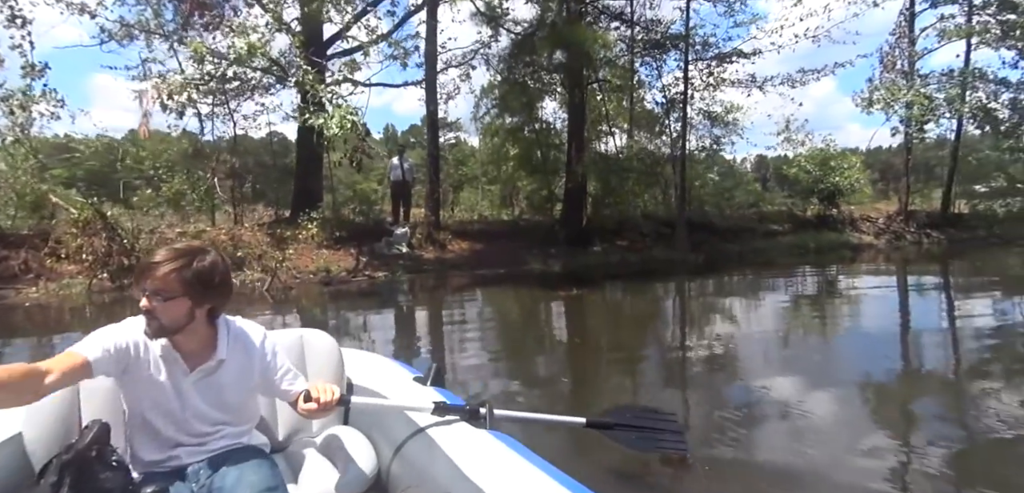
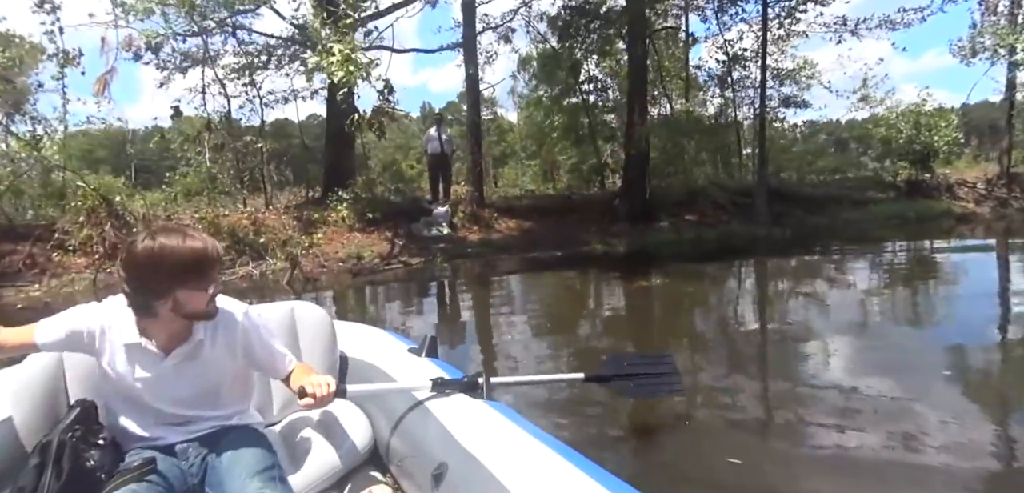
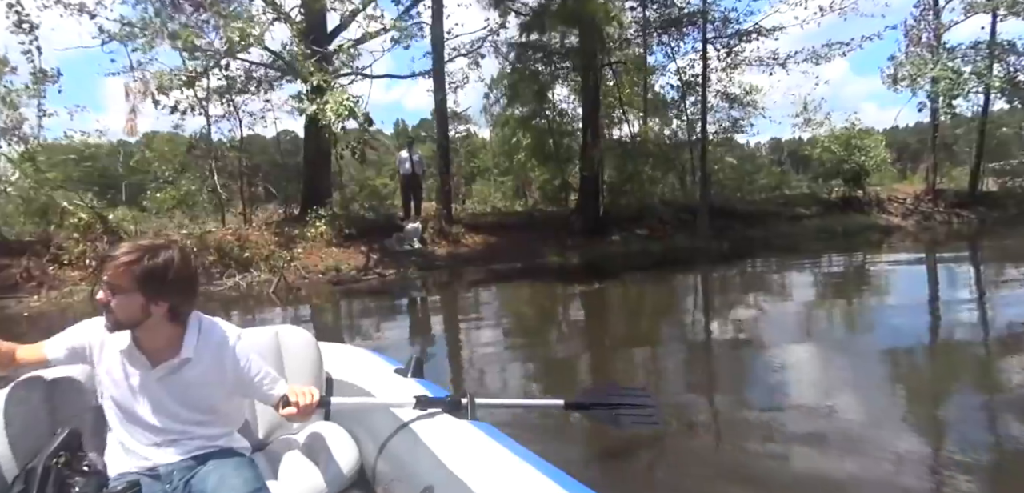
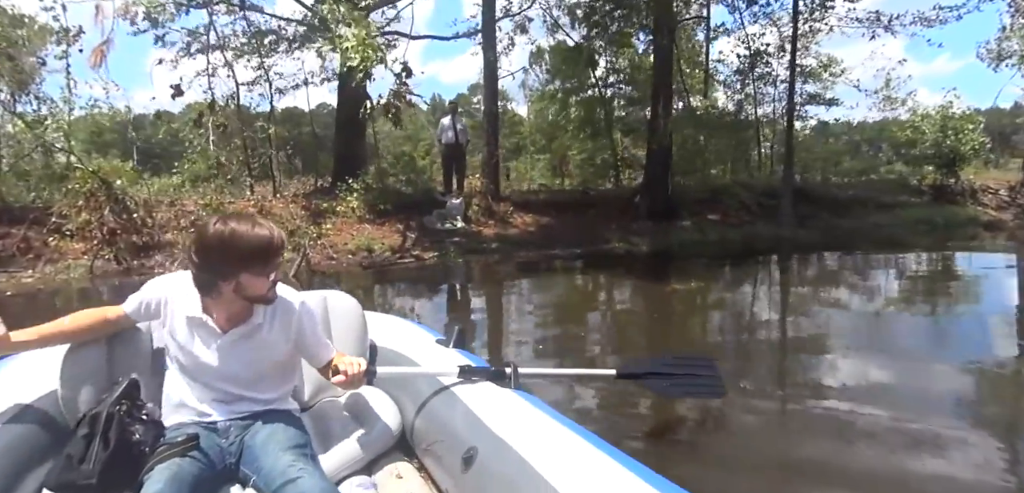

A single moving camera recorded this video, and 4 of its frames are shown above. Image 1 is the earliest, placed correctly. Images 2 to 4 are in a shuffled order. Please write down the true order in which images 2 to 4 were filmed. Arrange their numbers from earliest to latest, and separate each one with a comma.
3, 2, 4
